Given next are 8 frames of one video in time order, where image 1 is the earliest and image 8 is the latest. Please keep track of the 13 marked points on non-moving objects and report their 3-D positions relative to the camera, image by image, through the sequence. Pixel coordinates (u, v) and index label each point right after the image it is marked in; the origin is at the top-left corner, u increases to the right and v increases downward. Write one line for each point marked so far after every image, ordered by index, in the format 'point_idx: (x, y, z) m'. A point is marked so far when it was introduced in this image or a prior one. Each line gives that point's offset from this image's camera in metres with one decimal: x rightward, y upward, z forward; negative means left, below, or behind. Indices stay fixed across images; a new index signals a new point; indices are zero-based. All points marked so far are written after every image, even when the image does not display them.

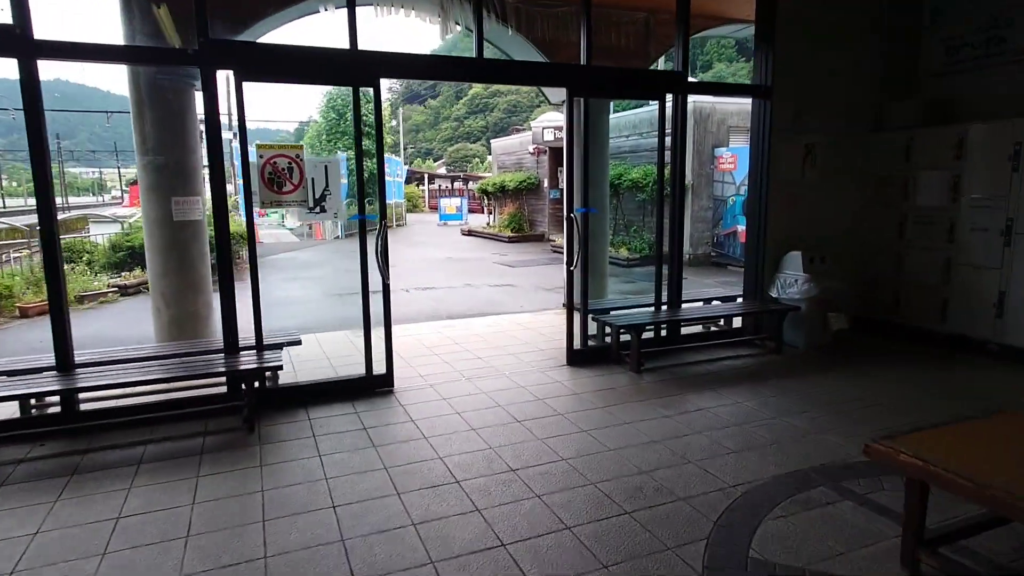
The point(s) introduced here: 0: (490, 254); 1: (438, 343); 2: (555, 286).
0: (-0.5, +0.8, +14.3) m
1: (-0.7, -0.5, +6.0) m
2: (+0.7, 0.0, +9.7) m
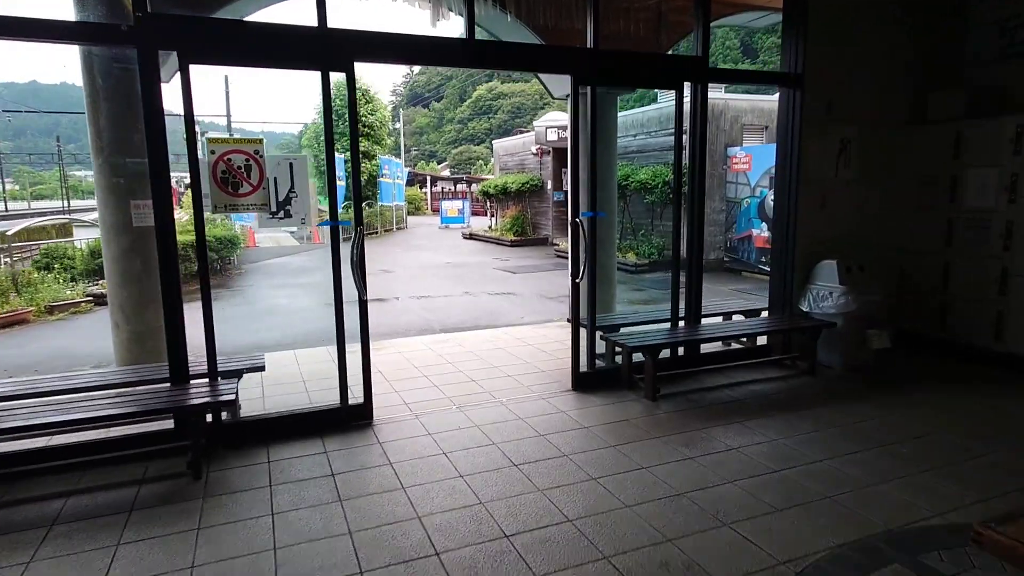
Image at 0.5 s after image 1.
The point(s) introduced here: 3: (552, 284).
0: (-0.5, +0.7, +13.7) m
1: (-0.7, -0.6, +5.4) m
2: (+0.7, -0.1, +9.1) m
3: (+0.7, +0.1, +10.0) m
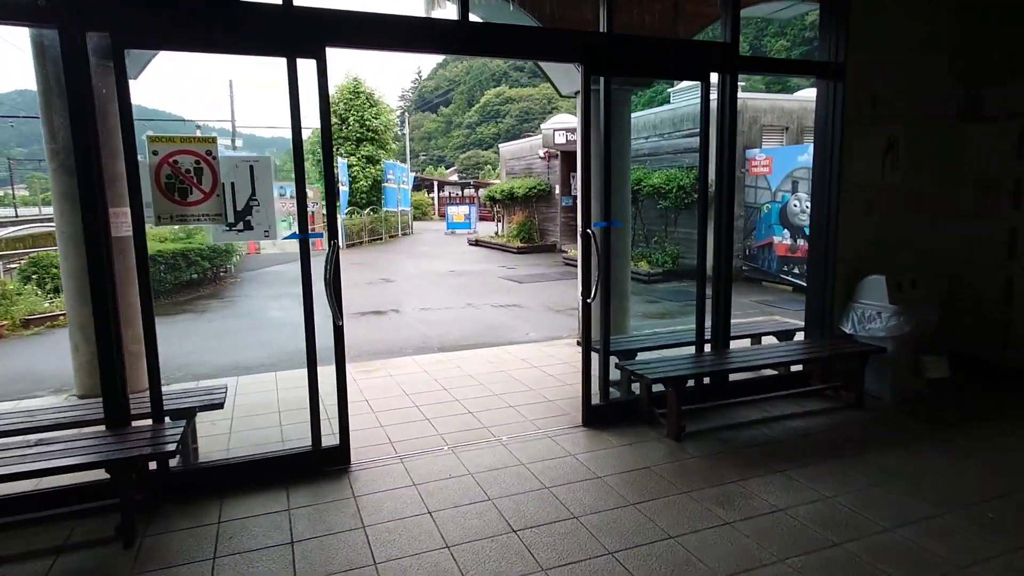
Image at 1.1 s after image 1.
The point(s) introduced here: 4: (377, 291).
0: (-0.3, +0.5, +13.2) m
1: (-0.7, -0.8, +4.8) m
2: (+0.8, -0.2, +8.5) m
3: (+0.7, -0.1, +9.5) m
4: (-2.3, -0.1, +10.5) m
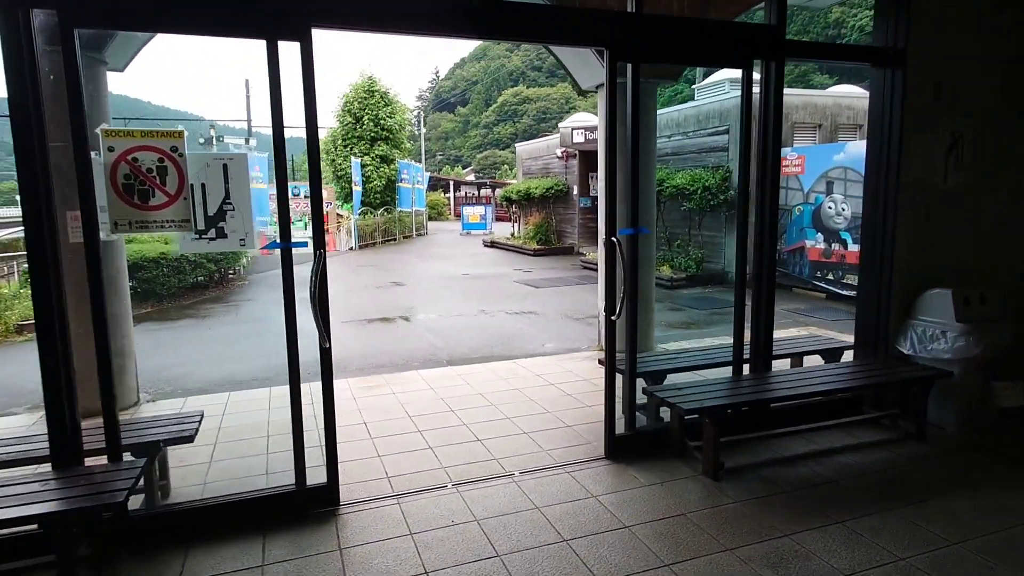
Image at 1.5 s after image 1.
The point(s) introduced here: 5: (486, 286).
0: (0.0, +0.4, +12.7) m
1: (-0.6, -0.9, +4.4) m
2: (+1.0, -0.3, +8.0) m
3: (+1.0, -0.2, +9.0) m
4: (-2.0, -0.1, +10.1) m
5: (-0.5, 0.0, +10.8) m
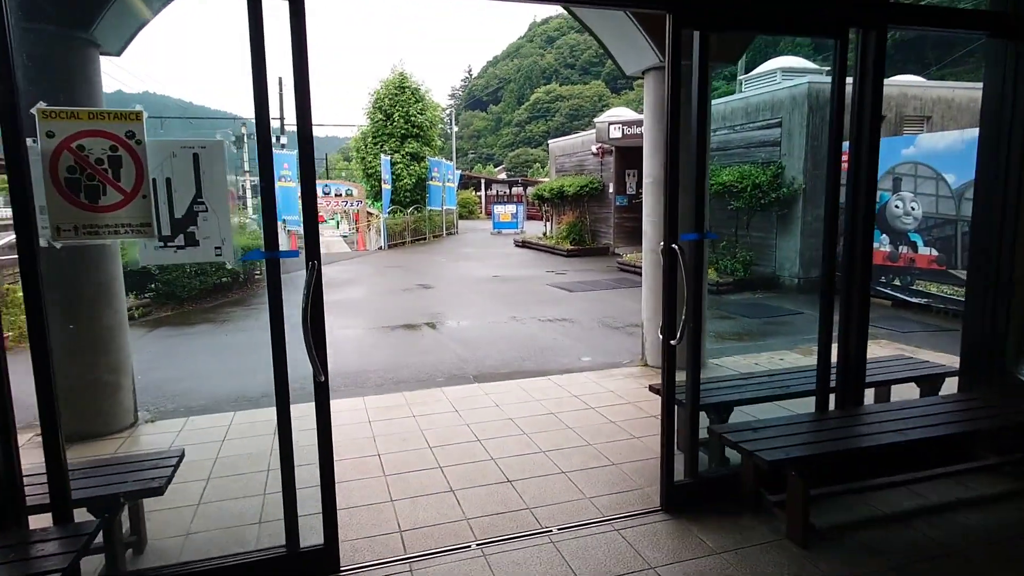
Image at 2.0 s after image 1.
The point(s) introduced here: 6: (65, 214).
0: (+0.6, +0.3, +12.1) m
1: (-0.4, -0.9, +3.9) m
2: (+1.4, -0.4, +7.4) m
3: (+1.4, -0.3, +8.4) m
4: (-1.5, -0.2, +9.6) m
5: (+0.1, 0.0, +10.2) m
6: (-1.5, +0.2, +2.1) m
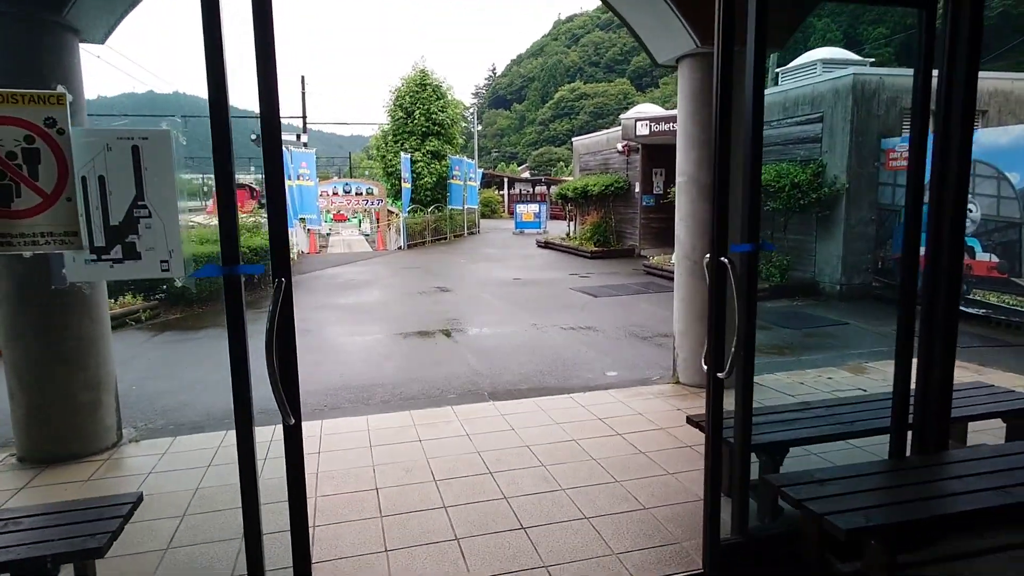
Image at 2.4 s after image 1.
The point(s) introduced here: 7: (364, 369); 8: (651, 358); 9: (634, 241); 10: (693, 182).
0: (+1.0, +0.3, +11.7) m
1: (-0.3, -1.0, +3.4) m
2: (+1.6, -0.5, +6.9) m
3: (+1.7, -0.3, +7.8) m
4: (-1.2, -0.2, +9.2) m
5: (+0.4, -0.1, +9.8) m
6: (-1.5, +0.2, +1.7) m
7: (-1.4, -0.7, +5.6) m
8: (+1.3, -0.7, +5.8) m
9: (+2.9, +1.1, +14.4) m
10: (+1.4, +0.8, +4.7) m
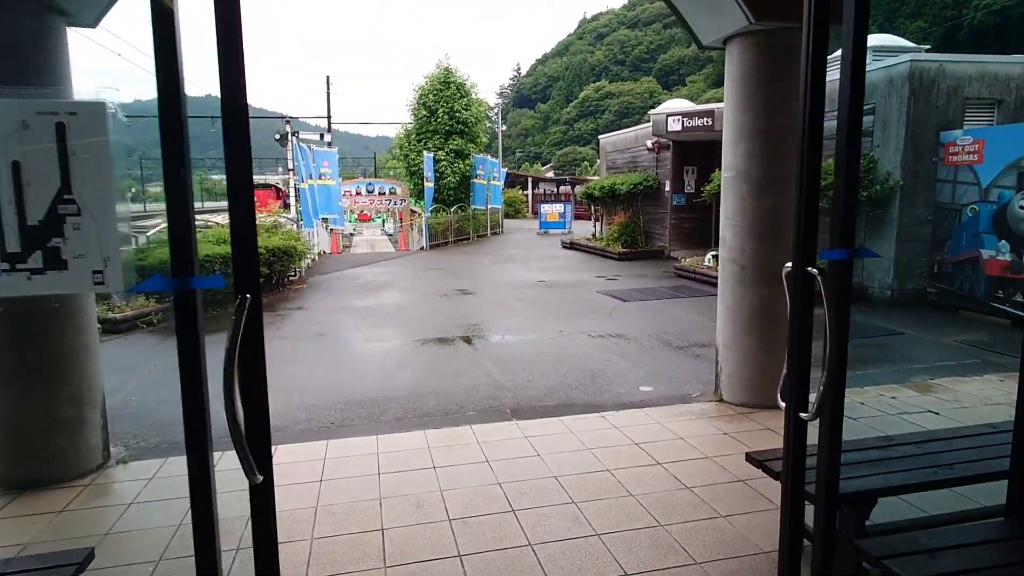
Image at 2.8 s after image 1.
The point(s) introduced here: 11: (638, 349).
0: (+1.5, +0.2, +11.2) m
1: (-0.2, -1.0, +3.0) m
2: (+1.9, -0.5, +6.4) m
3: (+2.0, -0.4, +7.3) m
4: (-0.9, -0.3, +8.8) m
5: (+0.8, -0.1, +9.3) m
6: (-1.4, +0.1, +1.3) m
7: (-1.1, -0.8, +5.2) m
8: (+1.5, -0.7, +5.3) m
9: (+3.4, +1.0, +13.8) m
10: (+1.6, +0.8, +4.2) m
11: (+1.3, -0.6, +6.1) m
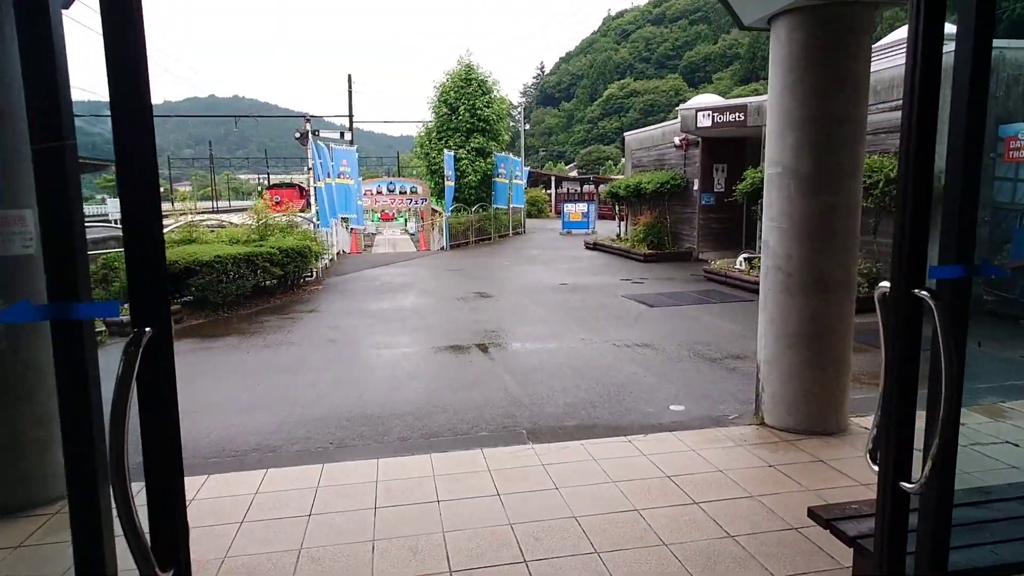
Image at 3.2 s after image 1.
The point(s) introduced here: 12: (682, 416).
0: (+1.9, +0.2, +10.7) m
1: (-0.1, -1.1, +2.6) m
2: (+2.0, -0.6, +5.9) m
3: (+2.2, -0.5, +6.8) m
4: (-0.6, -0.3, +8.4) m
5: (+1.1, -0.2, +8.9) m
6: (-1.4, +0.1, +0.9) m
7: (-1.0, -0.8, +4.8) m
8: (+1.7, -0.8, +4.8) m
9: (+3.9, +1.0, +13.3) m
10: (+1.7, +0.7, +3.7) m
11: (+1.4, -0.7, +5.6) m
12: (+1.2, -0.9, +4.2) m
